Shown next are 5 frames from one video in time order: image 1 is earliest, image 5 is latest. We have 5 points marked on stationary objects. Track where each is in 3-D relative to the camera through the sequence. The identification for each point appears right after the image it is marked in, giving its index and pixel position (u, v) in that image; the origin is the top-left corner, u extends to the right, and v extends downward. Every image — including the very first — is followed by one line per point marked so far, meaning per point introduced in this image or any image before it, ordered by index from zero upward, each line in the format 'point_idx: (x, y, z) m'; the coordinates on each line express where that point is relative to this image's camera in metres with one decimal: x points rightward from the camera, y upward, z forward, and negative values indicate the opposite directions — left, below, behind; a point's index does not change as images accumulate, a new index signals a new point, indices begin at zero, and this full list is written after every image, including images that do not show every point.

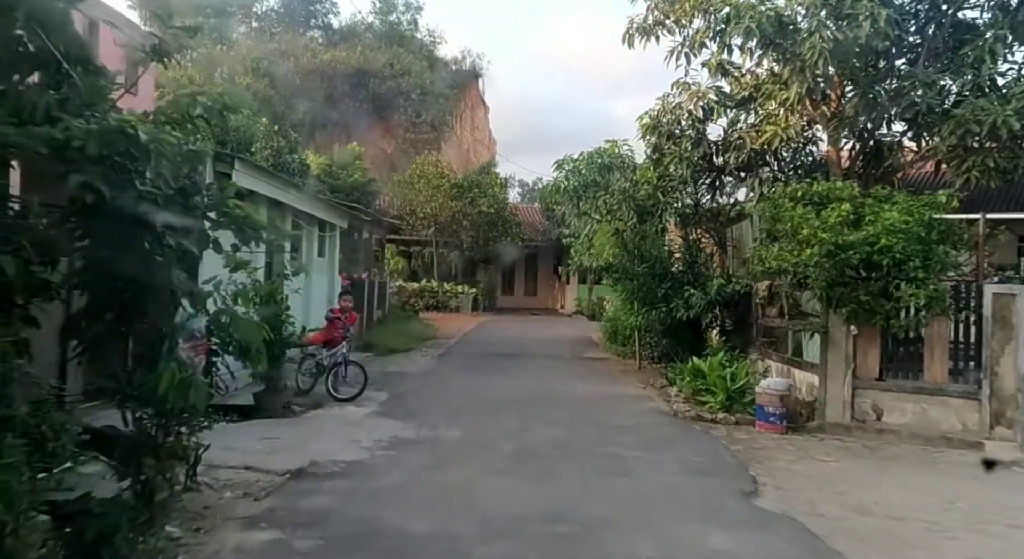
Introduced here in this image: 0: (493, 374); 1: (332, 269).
0: (-0.3, -1.6, +11.7) m
1: (-3.7, +0.2, +14.2) m
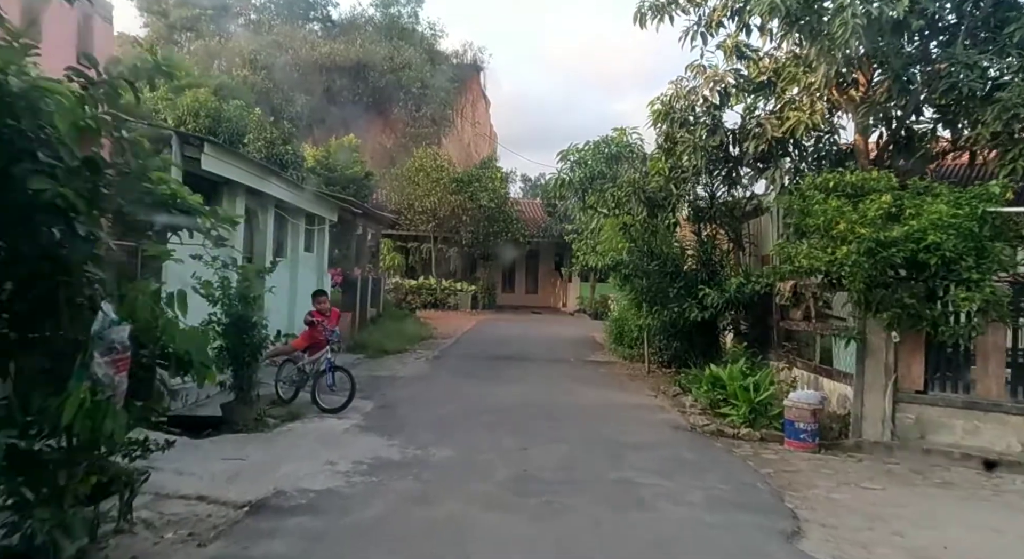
0: (-0.3, -1.6, +10.9) m
1: (-3.7, +0.3, +13.4) m
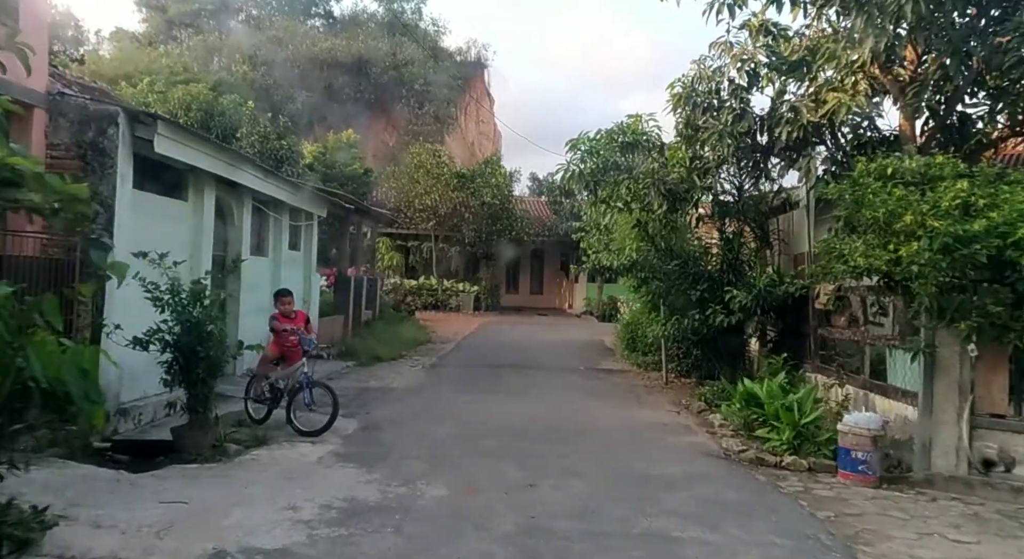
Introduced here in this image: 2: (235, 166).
0: (-0.3, -1.6, +9.8) m
1: (-3.6, +0.3, +12.3) m
2: (-3.4, +1.4, +8.4) m
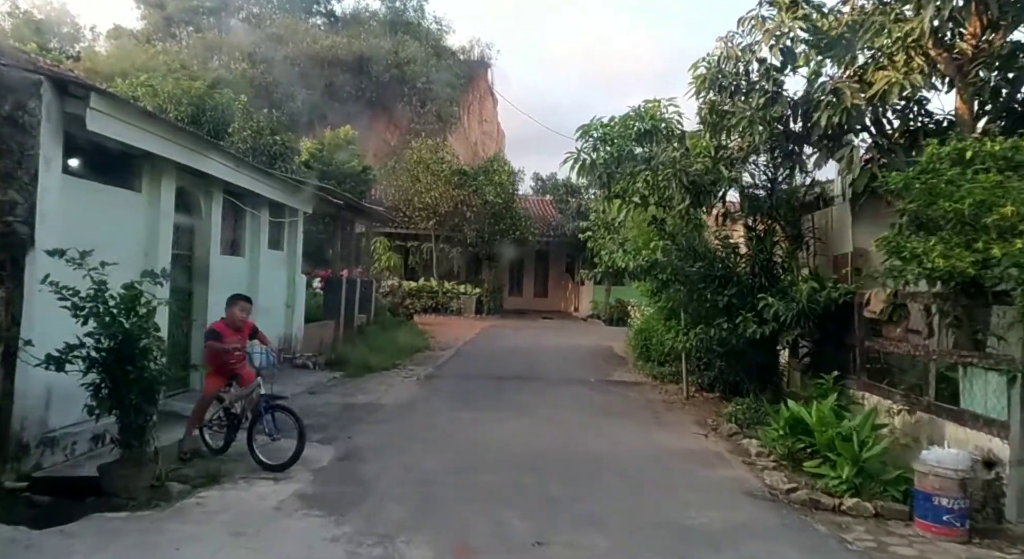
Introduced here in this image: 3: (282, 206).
0: (-0.2, -1.6, +8.7) m
1: (-3.5, +0.2, +11.3) m
2: (-3.3, +1.4, +7.3) m
3: (-3.5, +1.1, +10.6) m
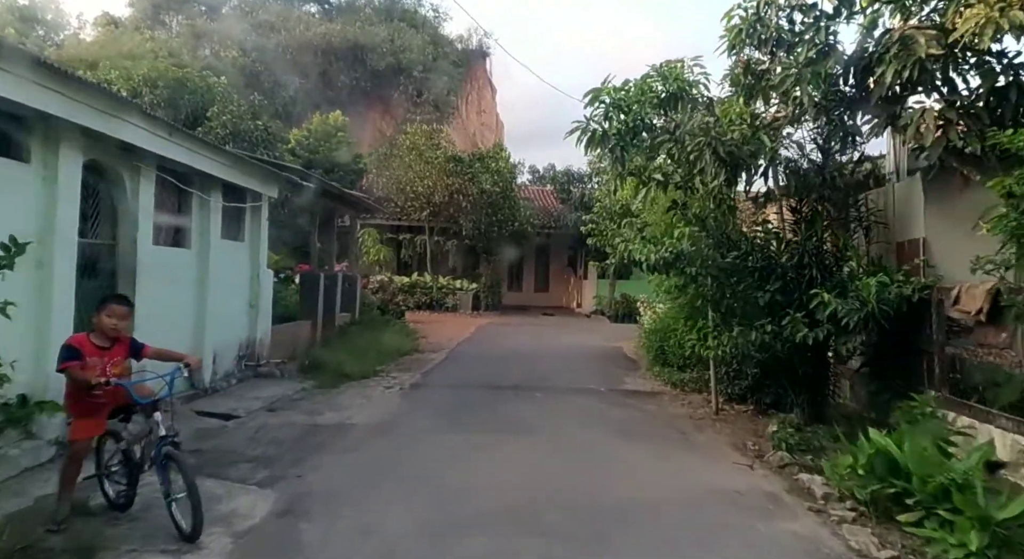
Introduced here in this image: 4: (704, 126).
0: (-0.3, -1.6, +7.3) m
1: (-3.6, +0.3, +9.8) m
2: (-3.4, +1.4, +5.8) m
3: (-3.6, +1.2, +9.1) m
4: (+2.0, +1.6, +7.5) m
